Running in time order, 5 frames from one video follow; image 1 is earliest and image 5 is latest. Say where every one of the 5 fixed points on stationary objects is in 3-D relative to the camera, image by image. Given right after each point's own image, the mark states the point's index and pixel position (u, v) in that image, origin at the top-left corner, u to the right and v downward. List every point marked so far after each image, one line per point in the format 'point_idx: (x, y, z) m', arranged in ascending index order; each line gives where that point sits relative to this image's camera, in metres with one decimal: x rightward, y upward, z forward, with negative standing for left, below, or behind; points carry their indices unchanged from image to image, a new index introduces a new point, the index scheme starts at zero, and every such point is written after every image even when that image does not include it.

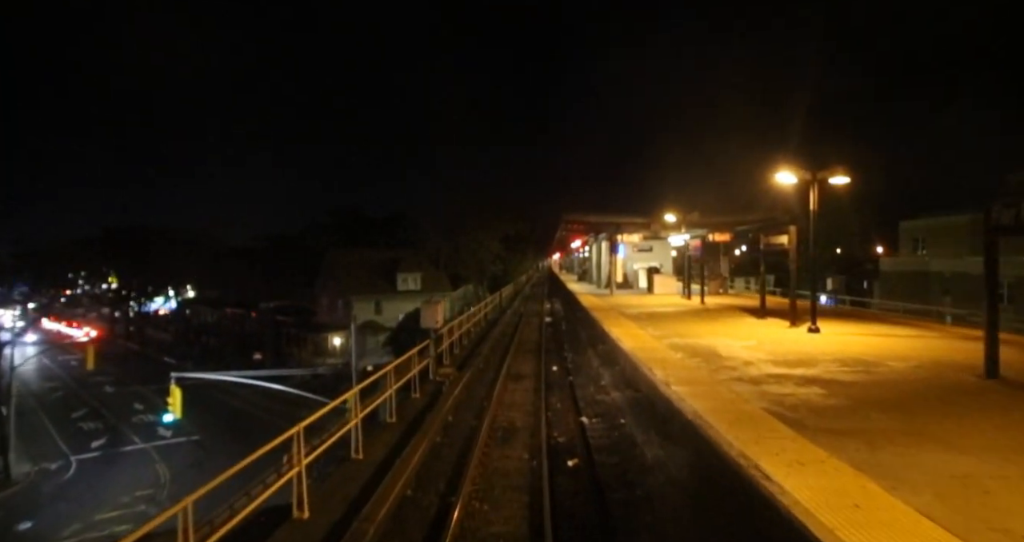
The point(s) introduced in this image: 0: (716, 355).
0: (+3.5, -1.5, +9.7) m
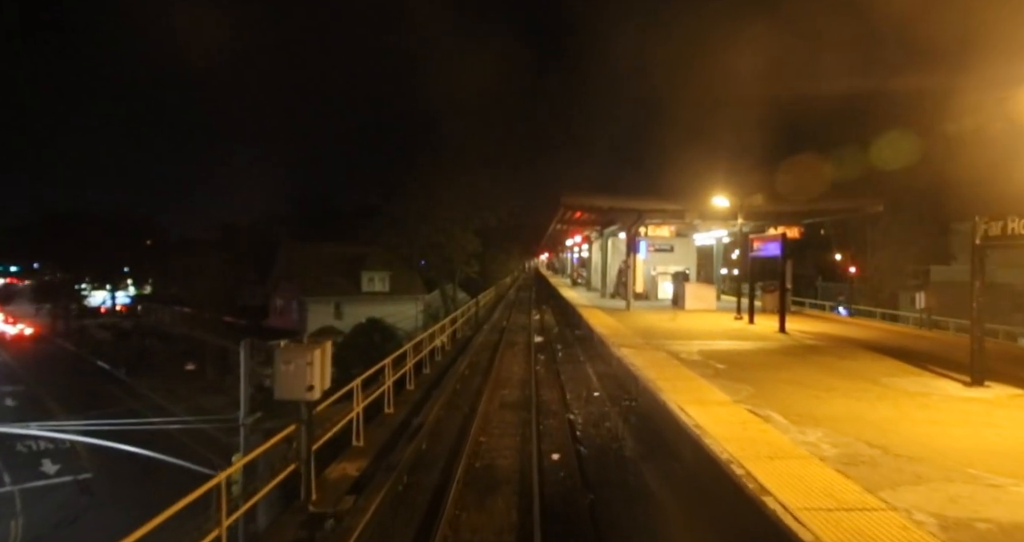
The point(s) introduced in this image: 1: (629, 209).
0: (+3.2, -1.6, +2.4) m
1: (+3.9, +2.1, +18.6) m
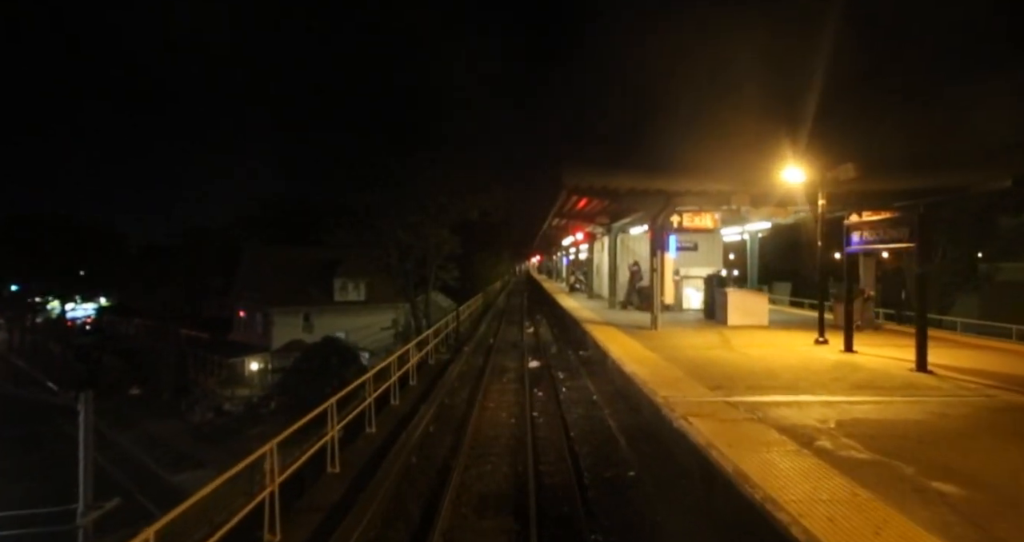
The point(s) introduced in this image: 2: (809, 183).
0: (+3.1, -1.7, -2.5) m
1: (+3.5, +2.0, +13.8) m
2: (+6.1, +1.8, +11.4) m
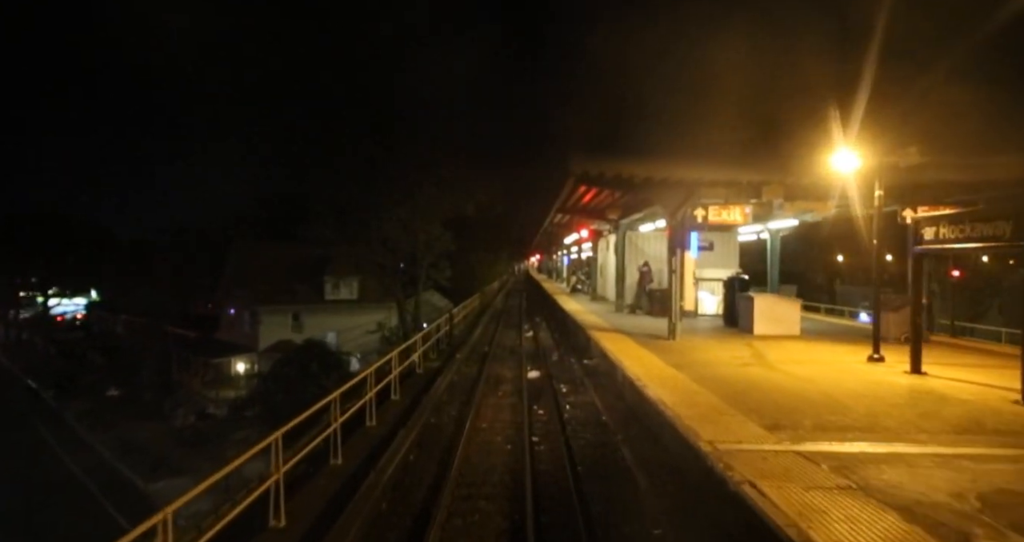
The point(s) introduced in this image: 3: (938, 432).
0: (+3.1, -1.7, -4.3) m
1: (+3.5, +1.9, +12.0) m
2: (+6.0, +1.7, +9.6) m
3: (+4.2, -1.6, +5.5) m
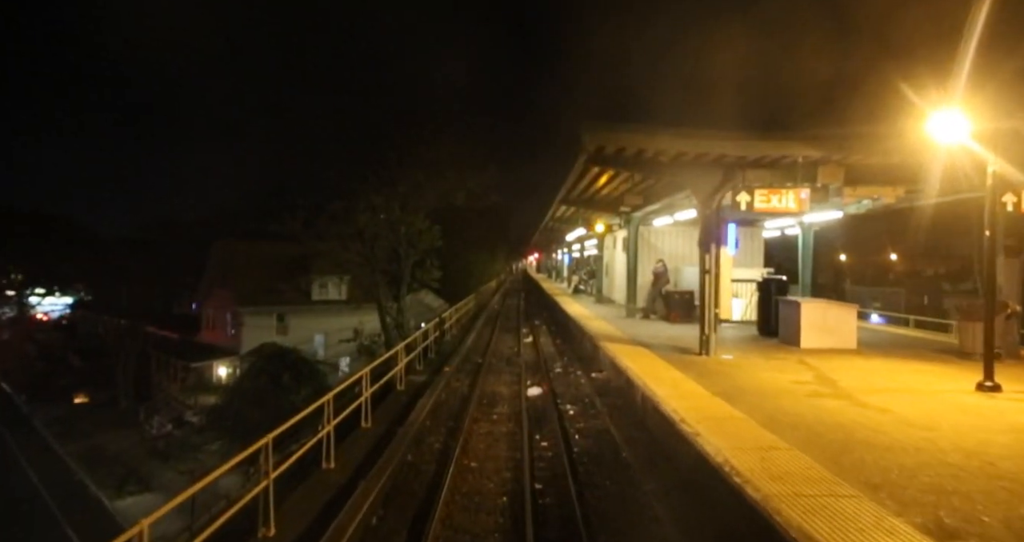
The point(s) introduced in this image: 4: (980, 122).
0: (+3.1, -1.7, -6.6) m
1: (+3.4, +1.9, +9.7) m
2: (+6.0, +1.7, +7.3) m
3: (+4.2, -1.6, +3.3) m
4: (+5.9, +1.9, +7.2) m
